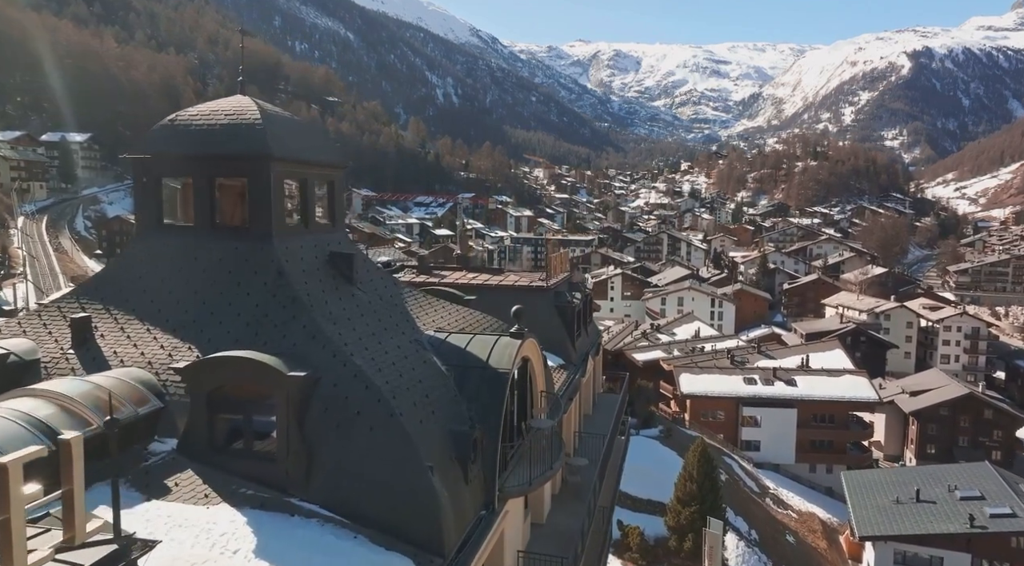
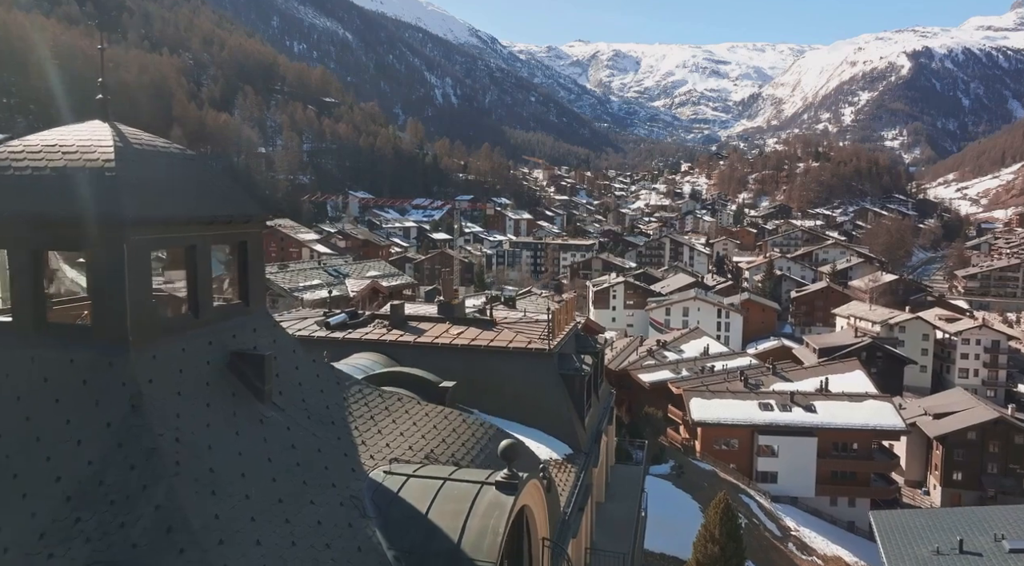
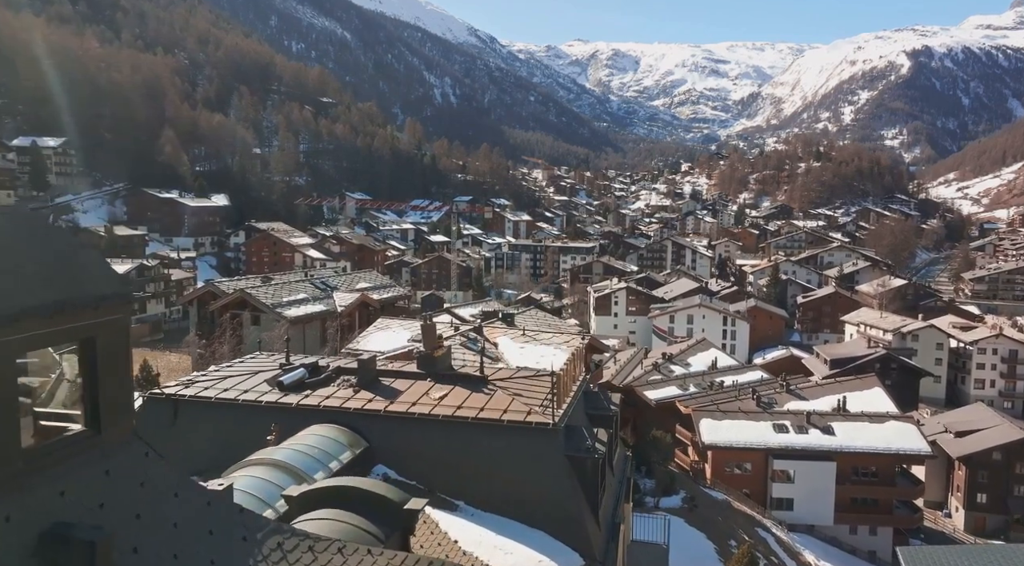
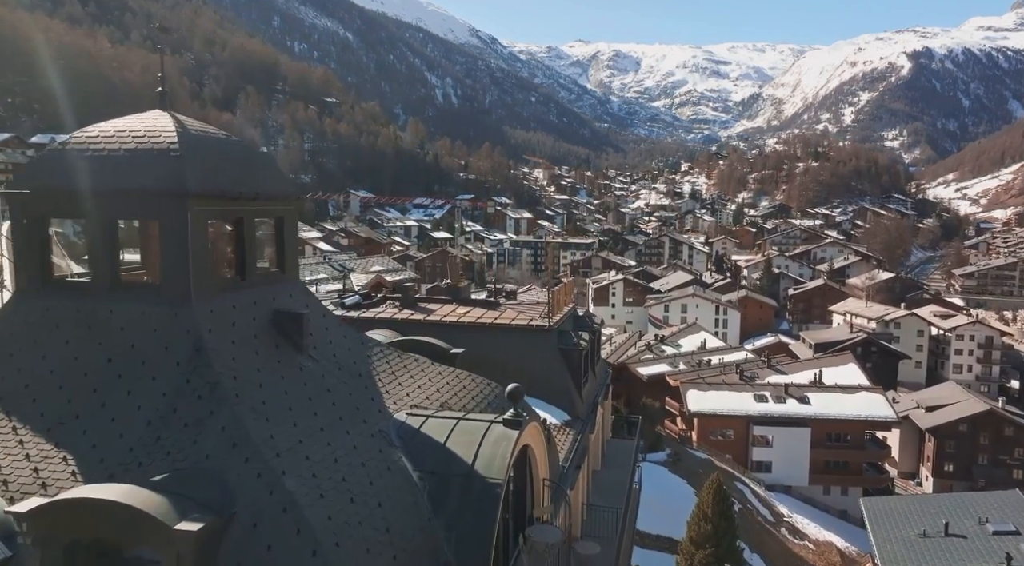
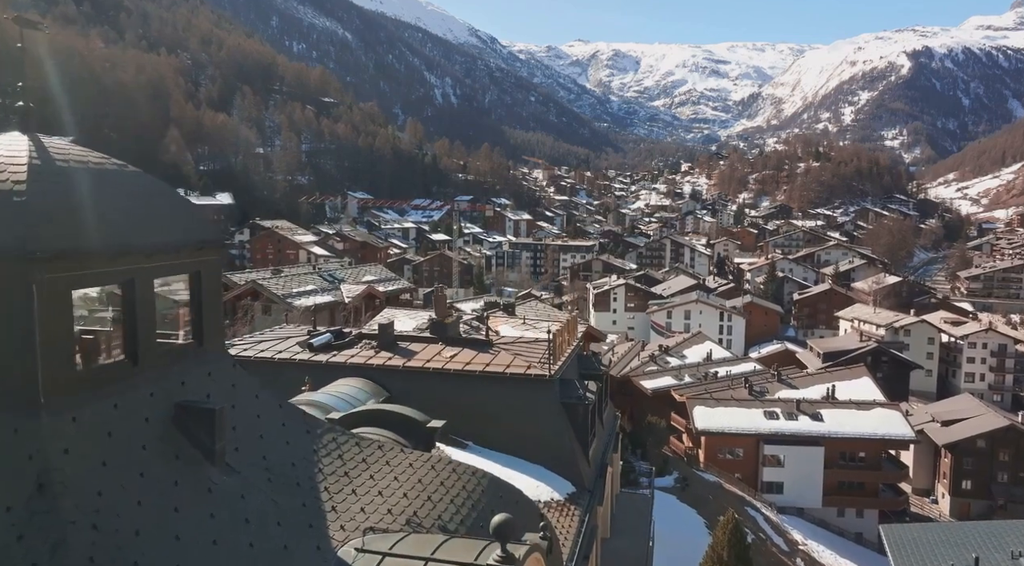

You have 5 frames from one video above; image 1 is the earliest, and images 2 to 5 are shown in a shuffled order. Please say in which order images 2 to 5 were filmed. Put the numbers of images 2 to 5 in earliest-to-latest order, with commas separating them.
4, 2, 5, 3
